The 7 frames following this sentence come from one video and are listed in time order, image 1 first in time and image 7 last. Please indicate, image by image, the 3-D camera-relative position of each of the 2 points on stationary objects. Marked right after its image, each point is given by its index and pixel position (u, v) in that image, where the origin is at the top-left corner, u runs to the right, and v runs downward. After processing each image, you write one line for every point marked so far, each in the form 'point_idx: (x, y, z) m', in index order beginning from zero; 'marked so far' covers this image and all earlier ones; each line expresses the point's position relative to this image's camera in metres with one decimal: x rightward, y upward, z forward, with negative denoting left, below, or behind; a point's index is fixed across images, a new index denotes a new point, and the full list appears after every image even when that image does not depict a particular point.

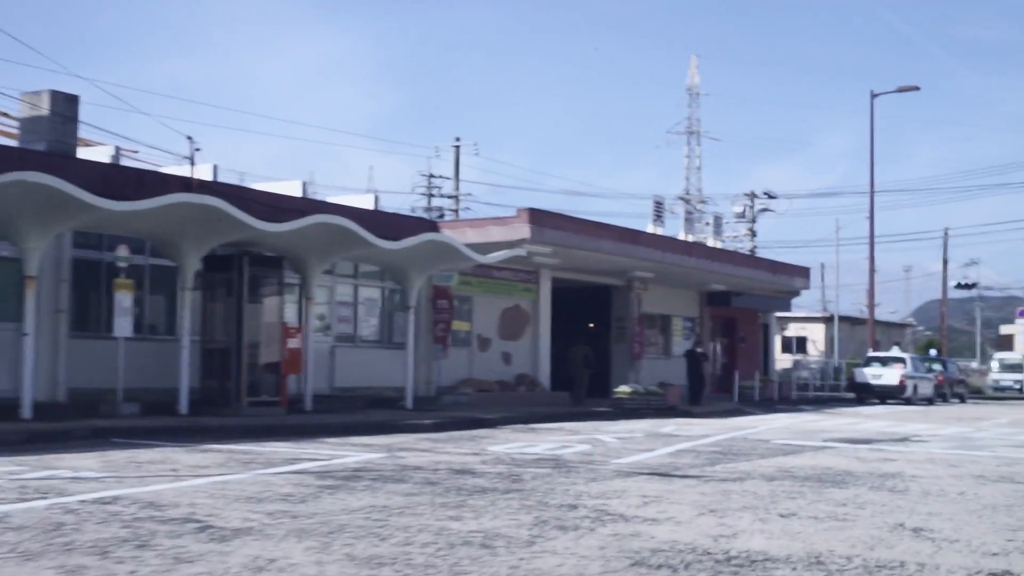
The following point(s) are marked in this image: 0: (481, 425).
0: (-0.3, -1.2, +15.9) m
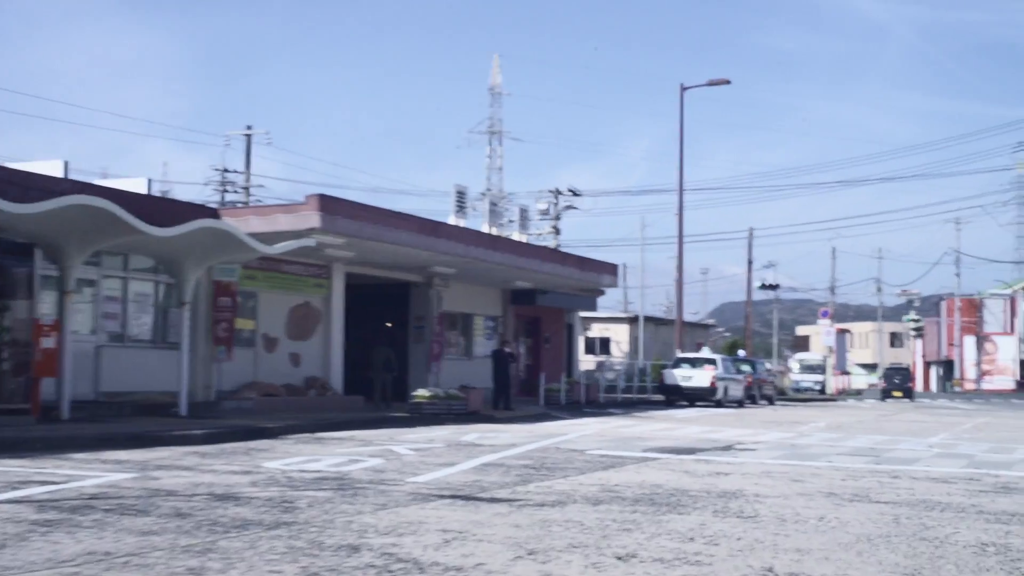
0: (-1.9, -1.1, +14.2) m
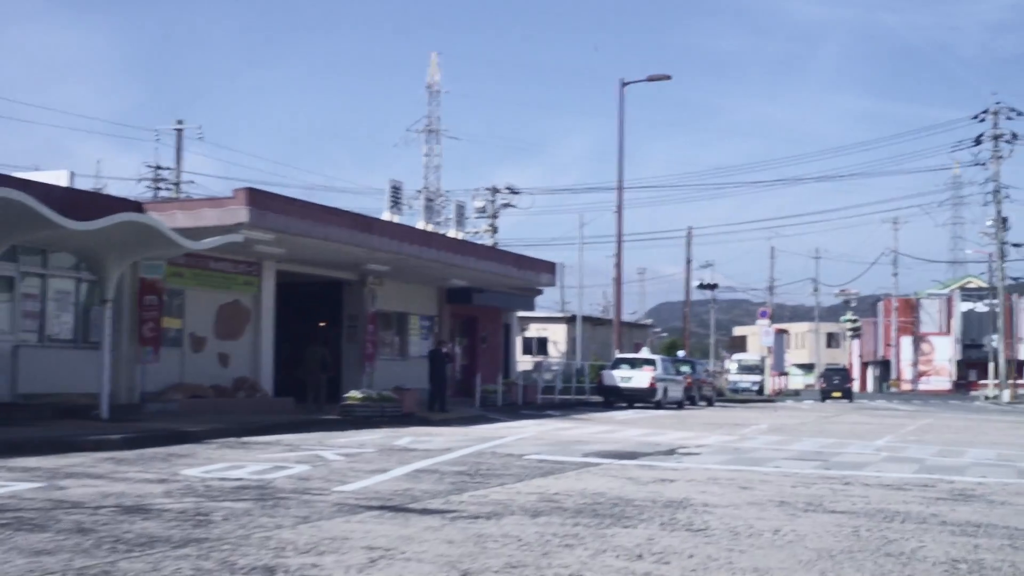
0: (-0.7, -1.2, +15.7) m
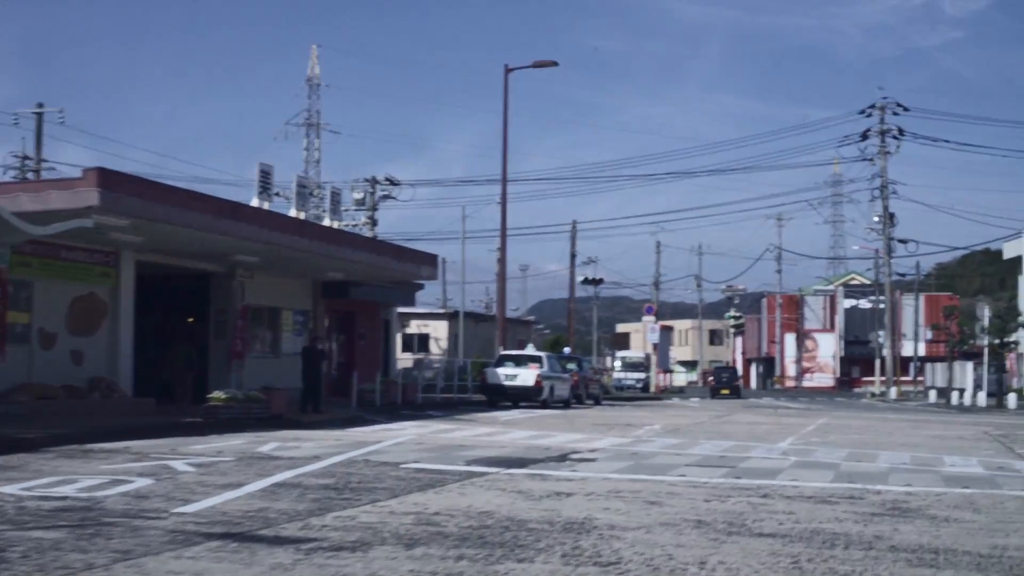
0: (-1.6, -1.1, +13.9) m
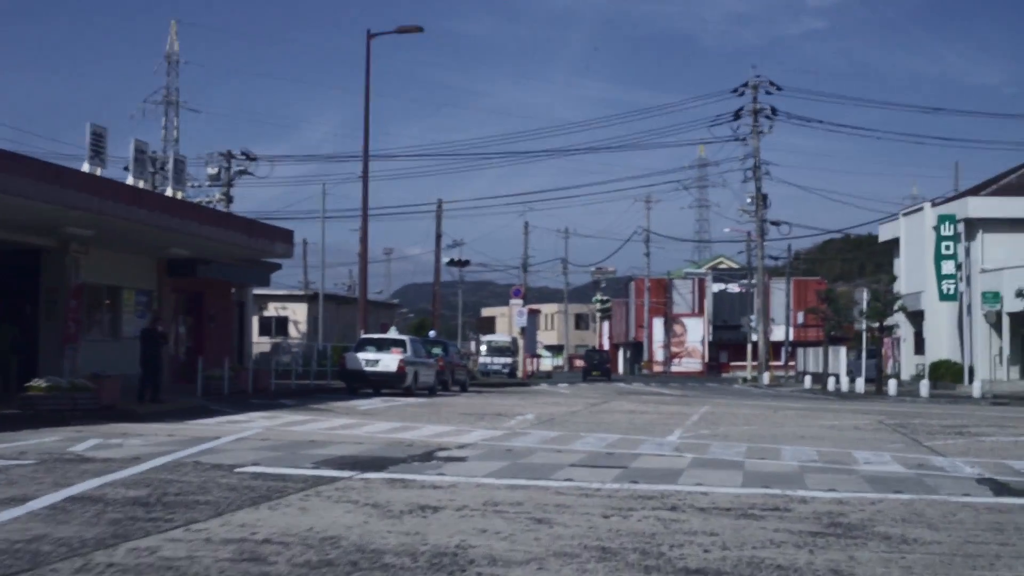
0: (-2.5, -0.9, +11.3) m
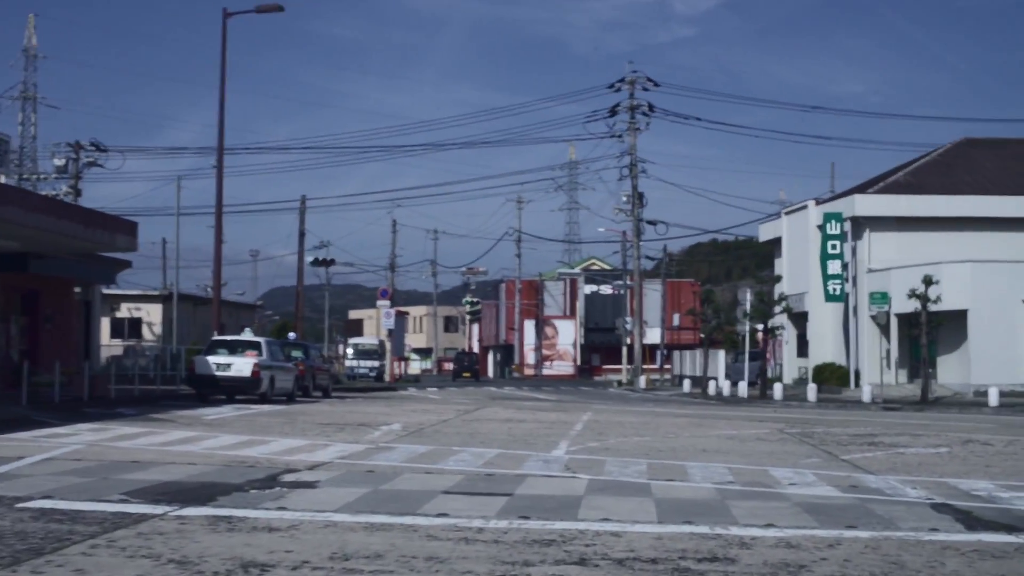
0: (-3.2, -0.8, +8.5) m
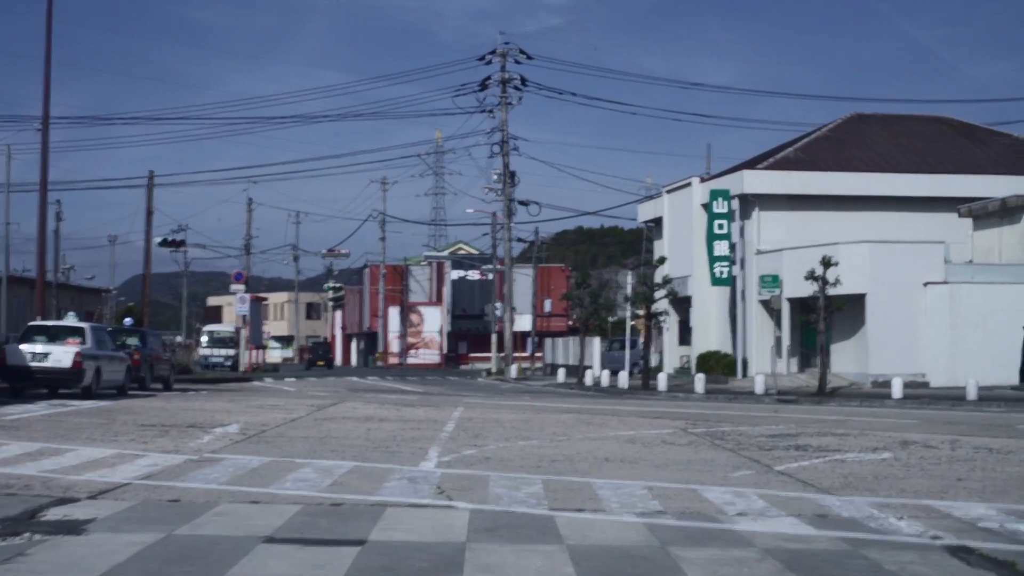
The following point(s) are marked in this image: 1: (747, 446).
0: (-3.6, -0.7, +4.6) m
1: (+2.4, -1.6, +18.5) m
